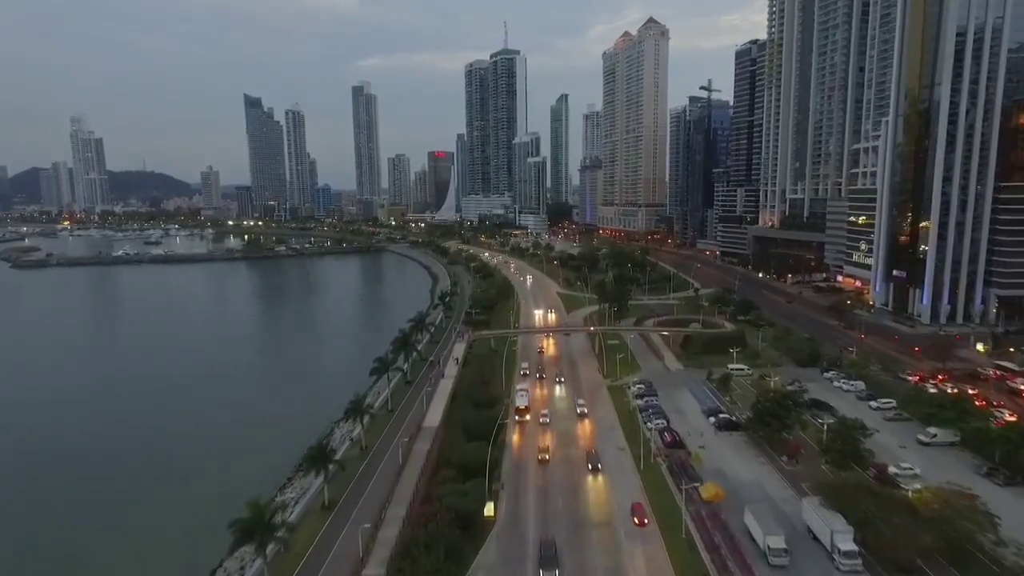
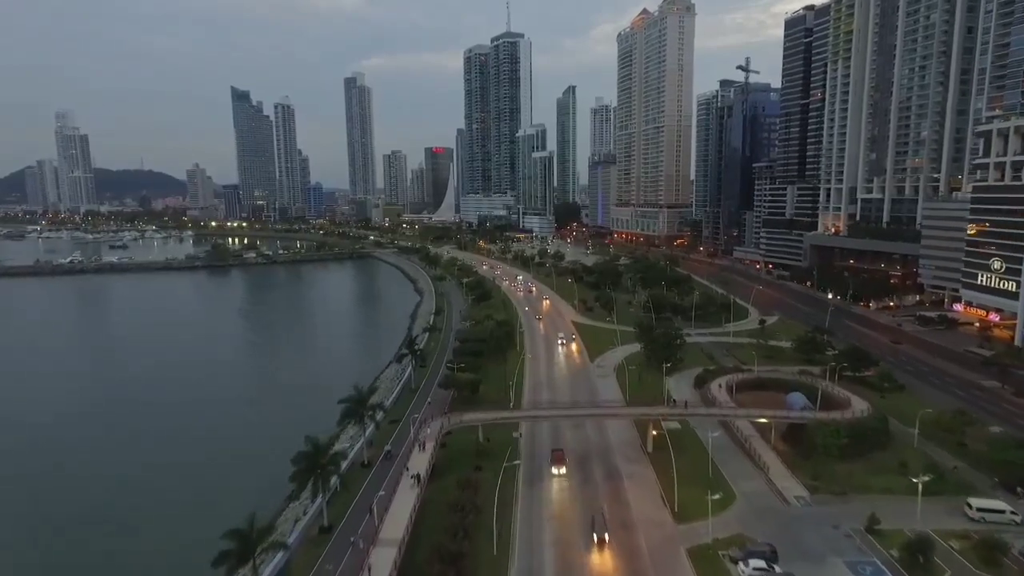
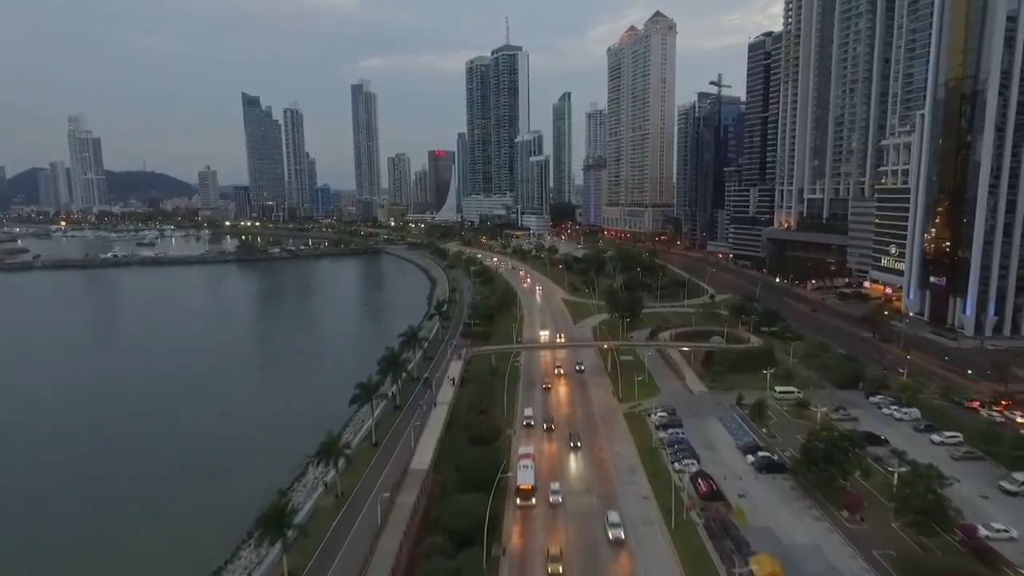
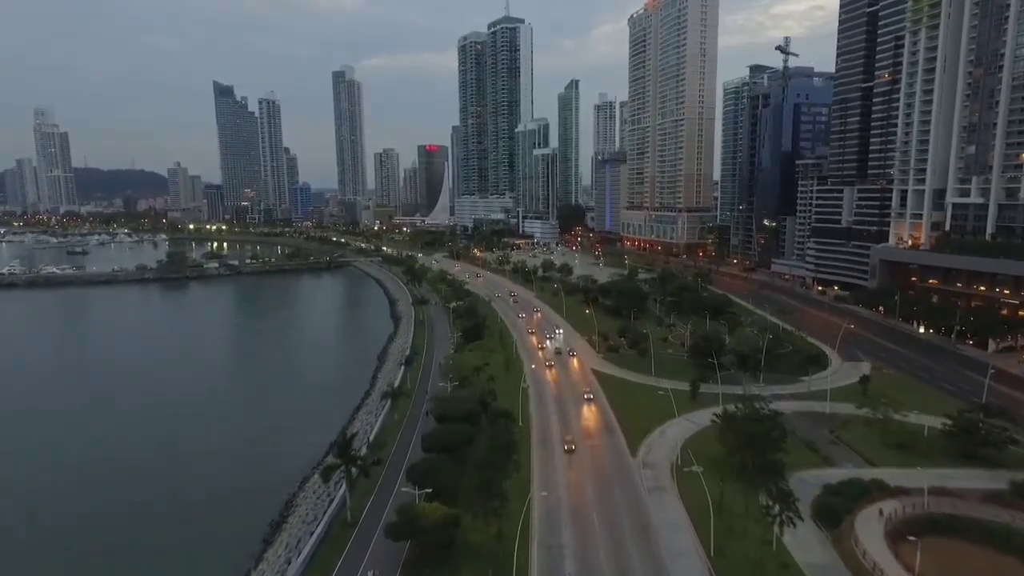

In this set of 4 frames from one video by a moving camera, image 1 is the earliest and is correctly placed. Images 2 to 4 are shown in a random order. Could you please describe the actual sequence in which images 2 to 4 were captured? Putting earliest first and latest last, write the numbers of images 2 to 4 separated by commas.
3, 2, 4
